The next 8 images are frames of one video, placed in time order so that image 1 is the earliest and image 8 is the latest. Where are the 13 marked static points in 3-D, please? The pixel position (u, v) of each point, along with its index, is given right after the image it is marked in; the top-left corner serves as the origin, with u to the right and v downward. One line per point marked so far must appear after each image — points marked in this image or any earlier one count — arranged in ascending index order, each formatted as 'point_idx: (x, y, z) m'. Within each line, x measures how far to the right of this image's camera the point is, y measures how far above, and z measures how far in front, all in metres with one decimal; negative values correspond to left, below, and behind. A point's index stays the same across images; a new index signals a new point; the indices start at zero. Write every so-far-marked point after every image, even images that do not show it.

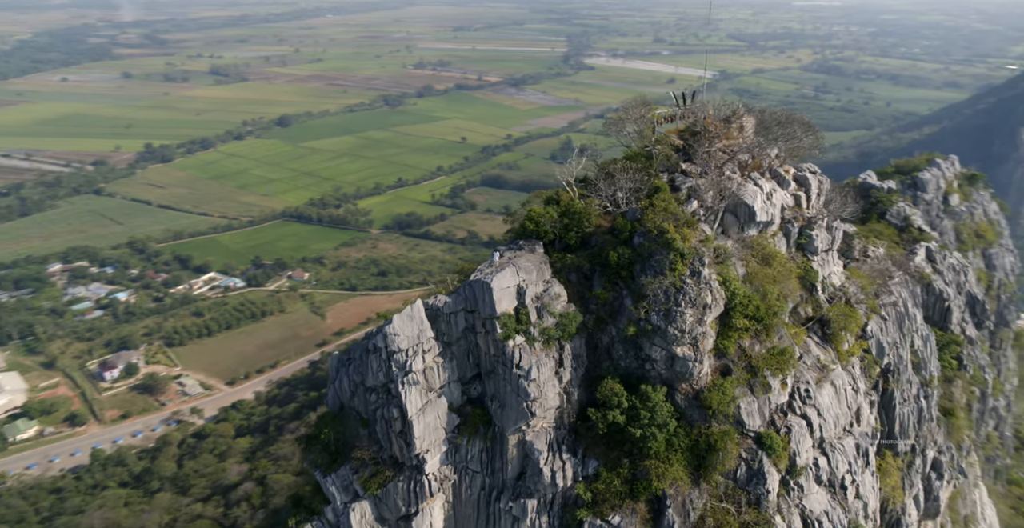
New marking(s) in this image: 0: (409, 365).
0: (-2.0, -1.8, +14.1) m
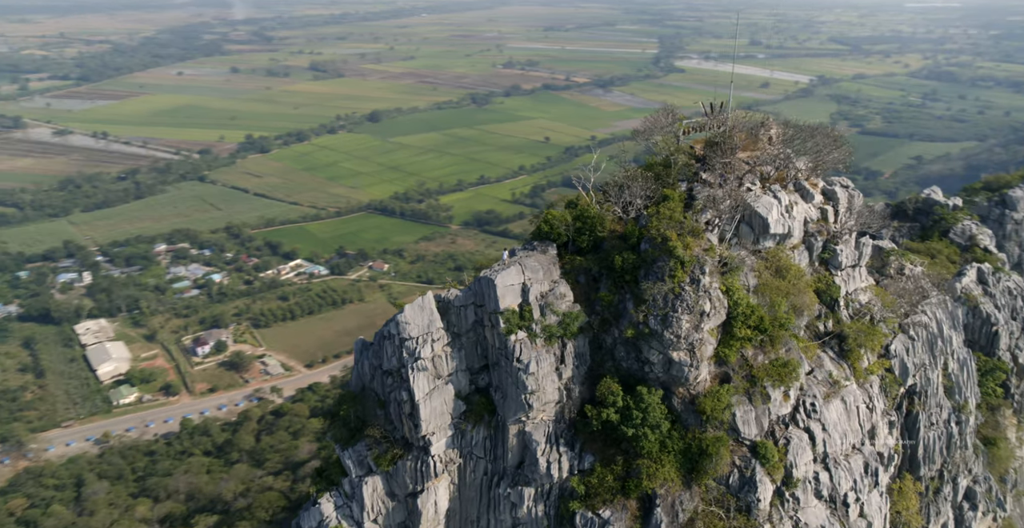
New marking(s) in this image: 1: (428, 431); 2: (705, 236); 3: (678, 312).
0: (-1.9, -1.7, +15.1) m
1: (-1.7, -3.4, +15.3) m
2: (+3.8, +0.6, +15.4) m
3: (+3.1, -0.9, +14.5) m
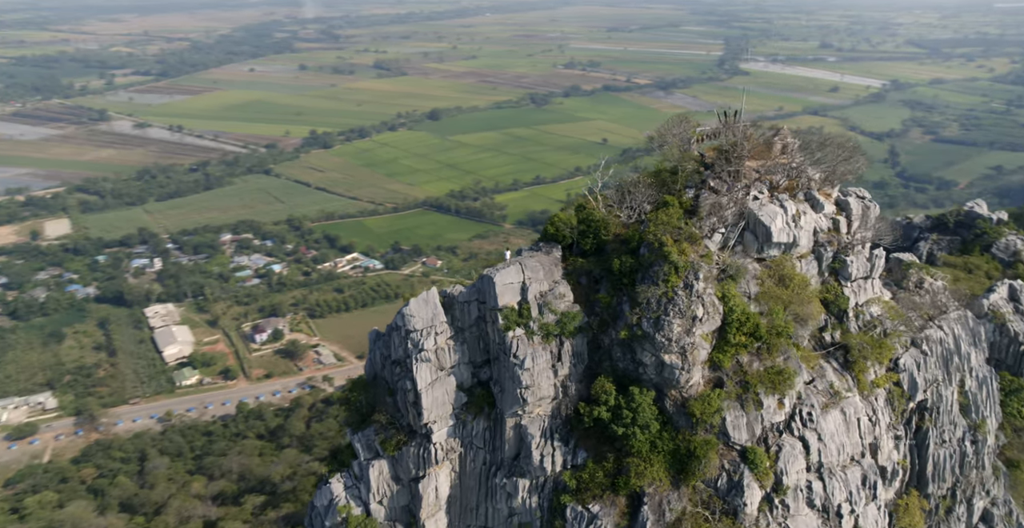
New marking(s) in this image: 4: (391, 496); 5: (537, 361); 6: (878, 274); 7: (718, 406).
0: (-1.9, -1.7, +15.9) m
1: (-1.8, -3.3, +16.1) m
2: (+3.9, +0.4, +15.7) m
3: (+3.1, -1.0, +14.9) m
4: (-2.7, -5.2, +17.0) m
5: (+0.5, -2.0, +15.4) m
6: (+9.1, -0.2, +18.5) m
7: (+4.2, -2.9, +15.1) m
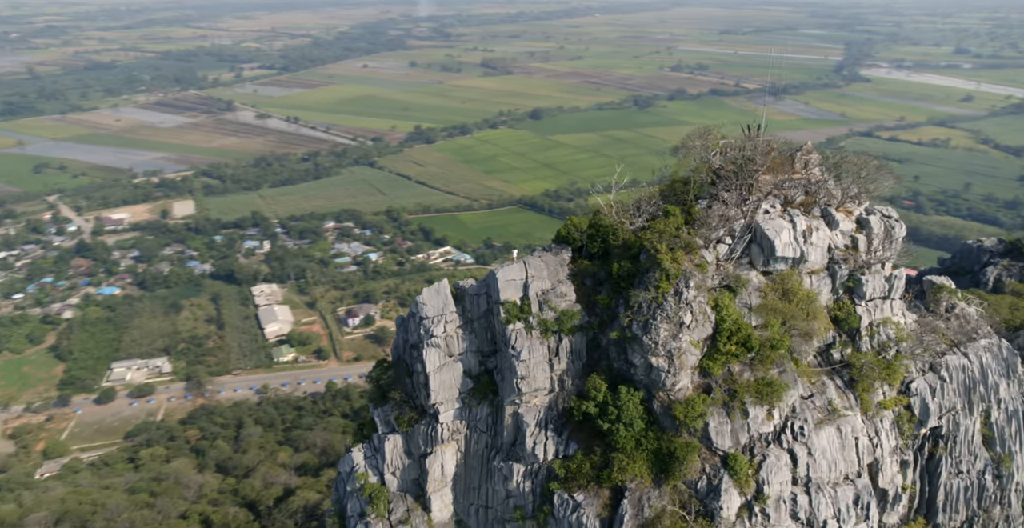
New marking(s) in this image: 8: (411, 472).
0: (-1.8, -1.5, +17.3) m
1: (-1.8, -3.2, +17.5) m
2: (+4.0, +0.3, +16.3) m
3: (+3.0, -1.2, +15.6) m
4: (-2.7, -5.0, +18.5) m
5: (+0.5, -1.9, +16.4) m
6: (+9.5, -0.8, +18.3) m
7: (+4.0, -3.1, +15.7) m
8: (-2.5, -5.1, +18.5) m
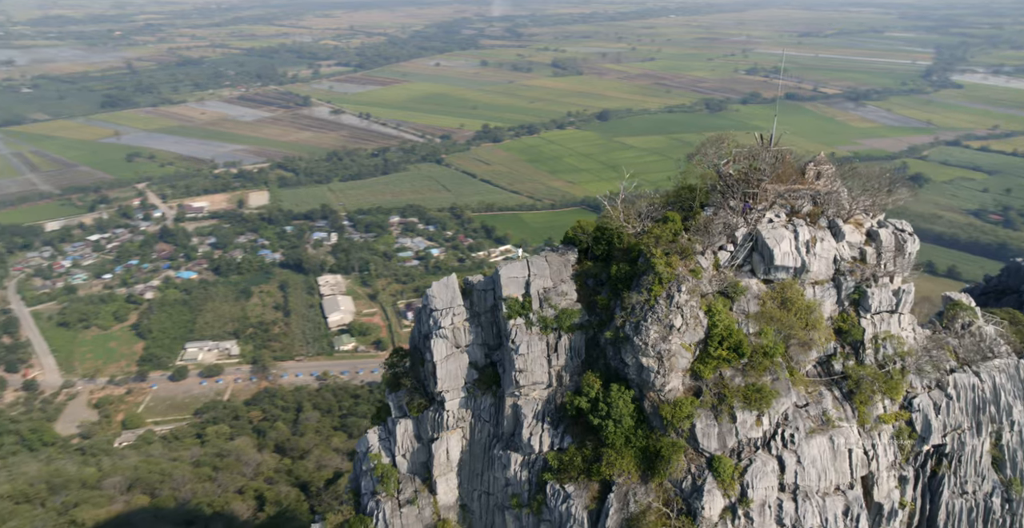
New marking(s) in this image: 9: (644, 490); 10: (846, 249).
0: (-1.7, -1.4, +18.3) m
1: (-1.7, -3.1, +18.4) m
2: (+4.1, +0.1, +16.7) m
3: (+3.0, -1.2, +16.1) m
4: (-2.6, -4.9, +19.6) m
5: (+0.5, -1.9, +17.2) m
6: (+9.7, -1.1, +18.3) m
7: (+3.9, -3.2, +16.1) m
8: (-2.4, -5.0, +19.6) m
9: (+2.8, -4.9, +16.2) m
10: (+8.0, +0.3, +18.0) m
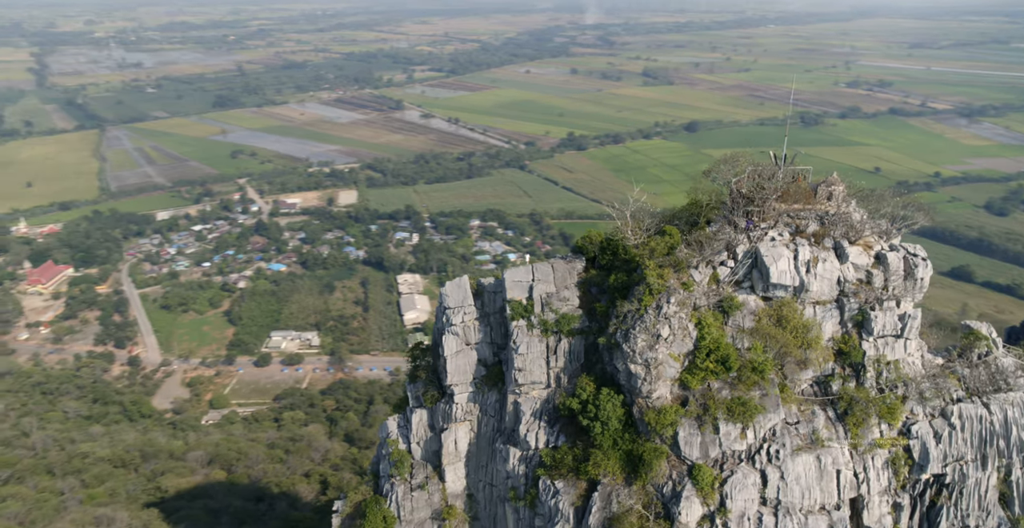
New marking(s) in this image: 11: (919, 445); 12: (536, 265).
0: (-1.5, -1.4, +19.5) m
1: (-1.6, -3.1, +19.7) m
2: (+4.1, -0.2, +17.3) m
3: (+2.9, -1.5, +16.8) m
4: (-2.4, -4.9, +20.9) m
5: (+0.5, -2.1, +18.2) m
6: (+9.8, -1.7, +18.2) m
7: (+3.7, -3.5, +16.7) m
8: (-2.3, -5.0, +20.9) m
9: (+2.6, -5.1, +16.9) m
10: (+8.2, -0.2, +18.1) m
11: (+9.6, -4.2, +17.6) m
12: (+0.7, 0.0, +18.8) m
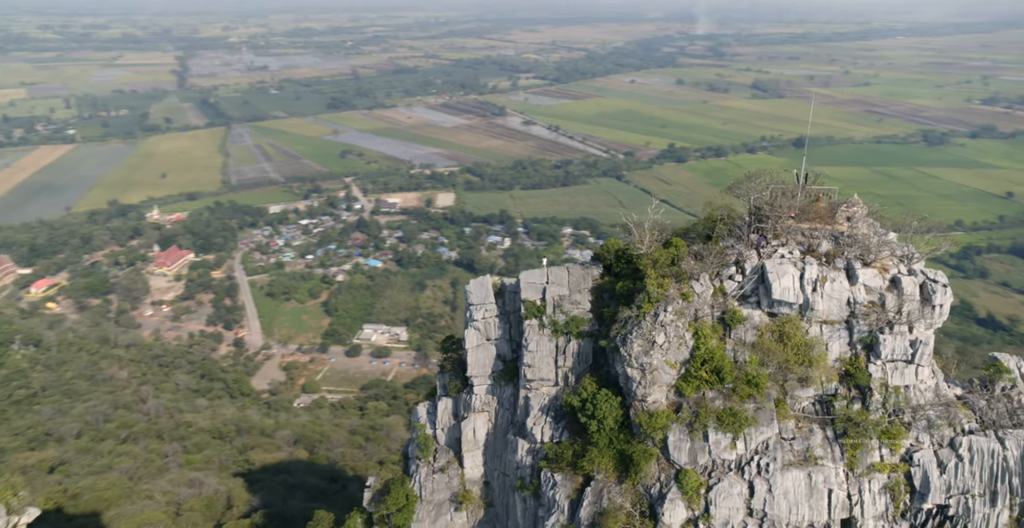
0: (-1.0, -1.4, +20.9) m
1: (-1.1, -3.1, +21.0) m
2: (+4.3, -0.5, +17.9) m
3: (+3.0, -1.7, +17.6) m
4: (-1.9, -4.9, +22.3) m
5: (+0.7, -2.2, +19.3) m
6: (+9.9, -2.3, +18.0) m
7: (+3.6, -3.7, +17.4) m
8: (-1.8, -5.0, +22.3) m
9: (+2.5, -5.3, +17.7) m
10: (+8.5, -0.7, +18.1) m
11: (+9.5, -4.8, +17.4) m
12: (+1.1, -0.2, +19.9) m
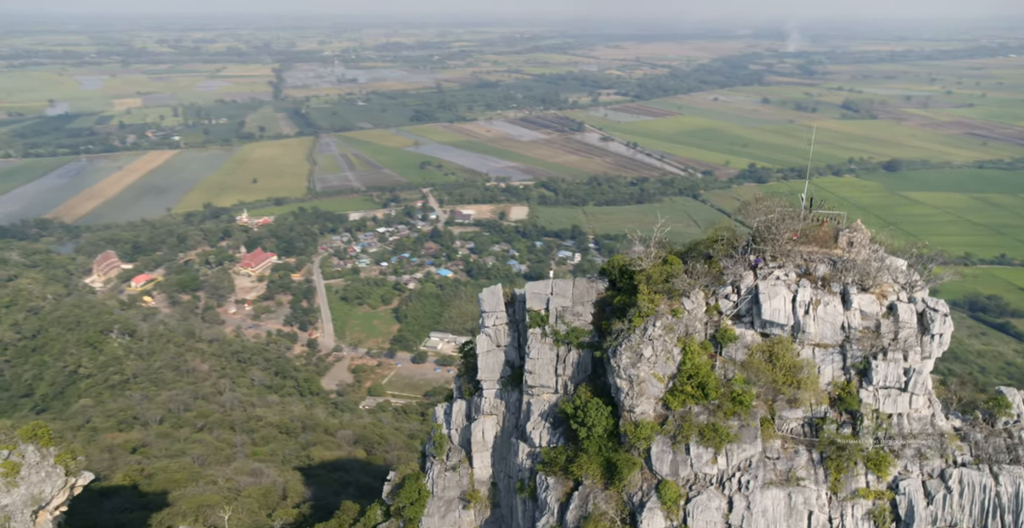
0: (-0.8, -1.7, +22.0) m
1: (-0.9, -3.4, +22.1) m
2: (+4.3, -0.9, +18.5) m
3: (+2.8, -2.1, +18.3) m
4: (-1.6, -5.1, +23.5) m
5: (+0.8, -2.5, +20.2) m
6: (+9.8, -3.0, +17.9) m
7: (+3.4, -4.1, +18.0) m
8: (-1.5, -5.3, +23.4) m
9: (+2.2, -5.6, +18.4) m
10: (+8.4, -1.3, +18.3) m
11: (+9.2, -5.4, +17.3) m
12: (+1.3, -0.5, +20.8) m
